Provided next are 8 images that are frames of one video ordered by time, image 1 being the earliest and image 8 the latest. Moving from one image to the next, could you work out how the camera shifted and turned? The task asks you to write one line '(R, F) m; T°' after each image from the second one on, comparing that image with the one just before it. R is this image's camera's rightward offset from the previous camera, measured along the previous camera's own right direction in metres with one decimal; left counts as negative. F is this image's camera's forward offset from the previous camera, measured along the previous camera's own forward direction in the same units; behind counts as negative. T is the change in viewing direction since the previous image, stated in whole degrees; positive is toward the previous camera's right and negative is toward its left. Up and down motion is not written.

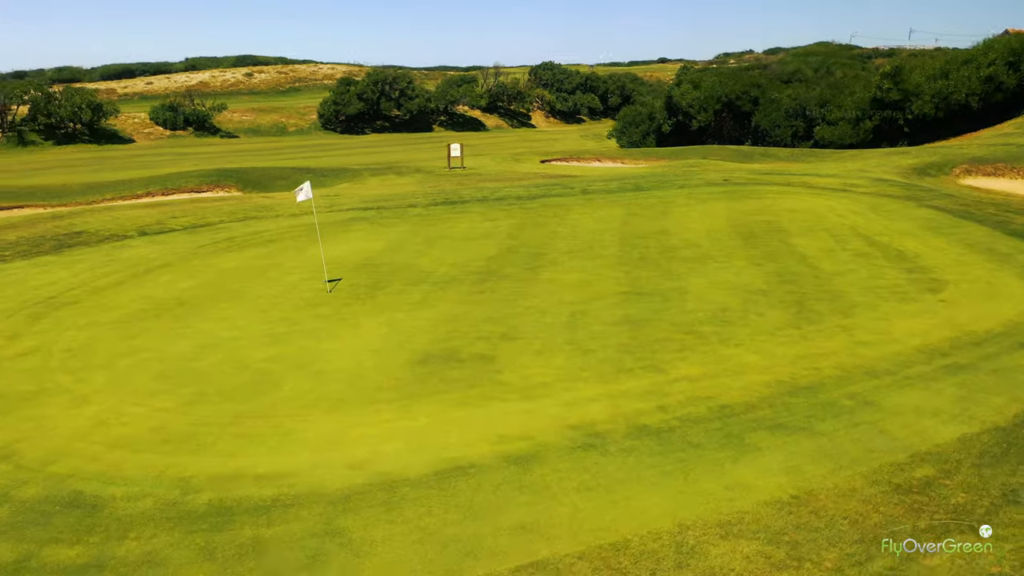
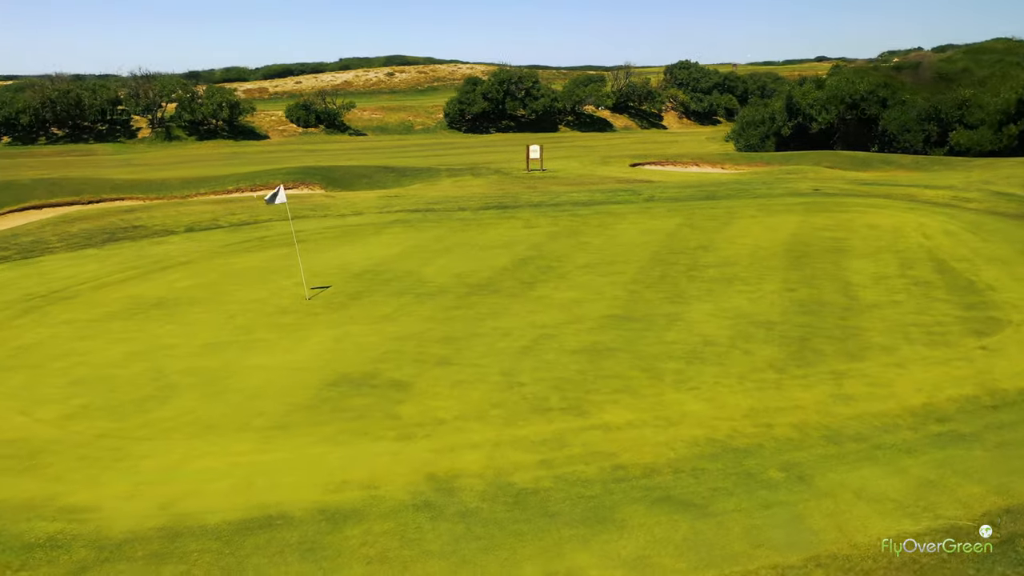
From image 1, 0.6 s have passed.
(+3.3, +1.8) m; -10°
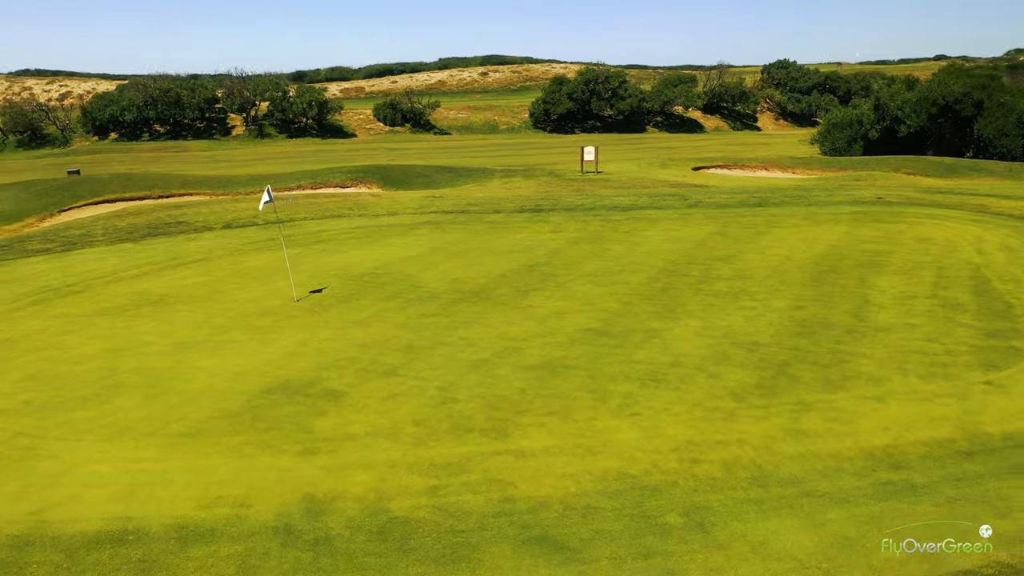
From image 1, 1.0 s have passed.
(+2.3, +0.8) m; -7°
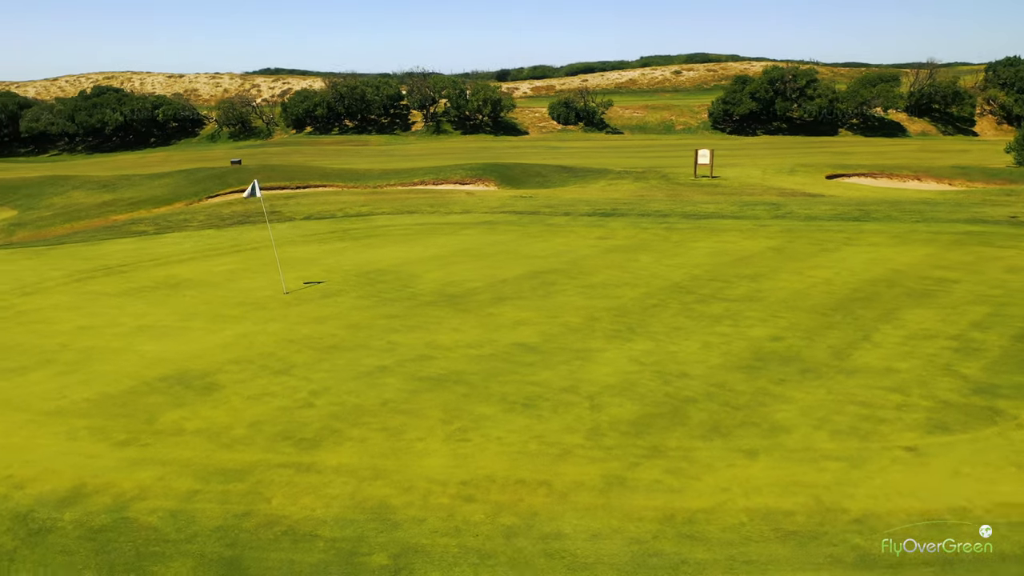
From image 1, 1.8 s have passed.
(+4.5, +1.3) m; -14°
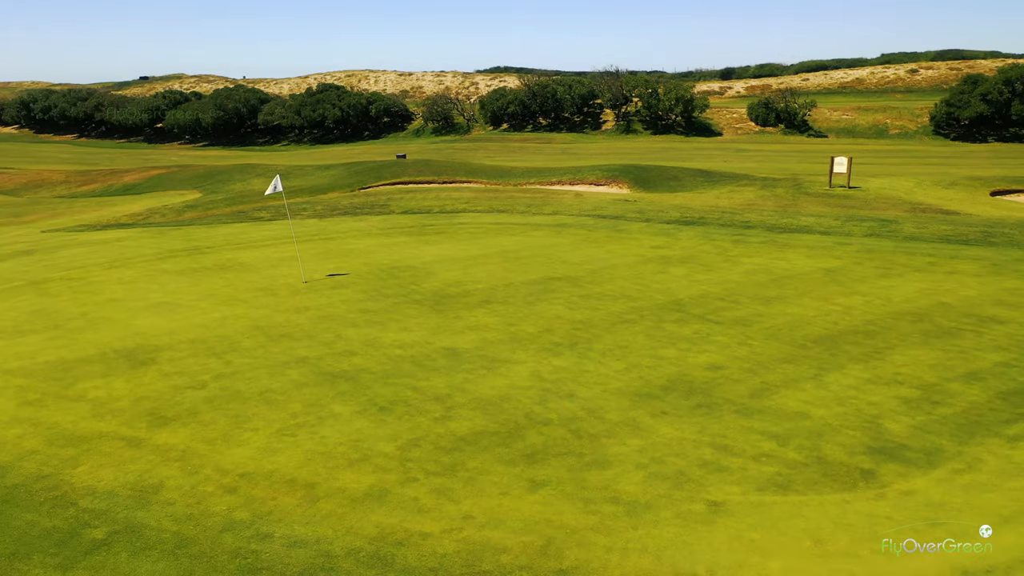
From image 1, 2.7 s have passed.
(+4.8, +0.8) m; -16°
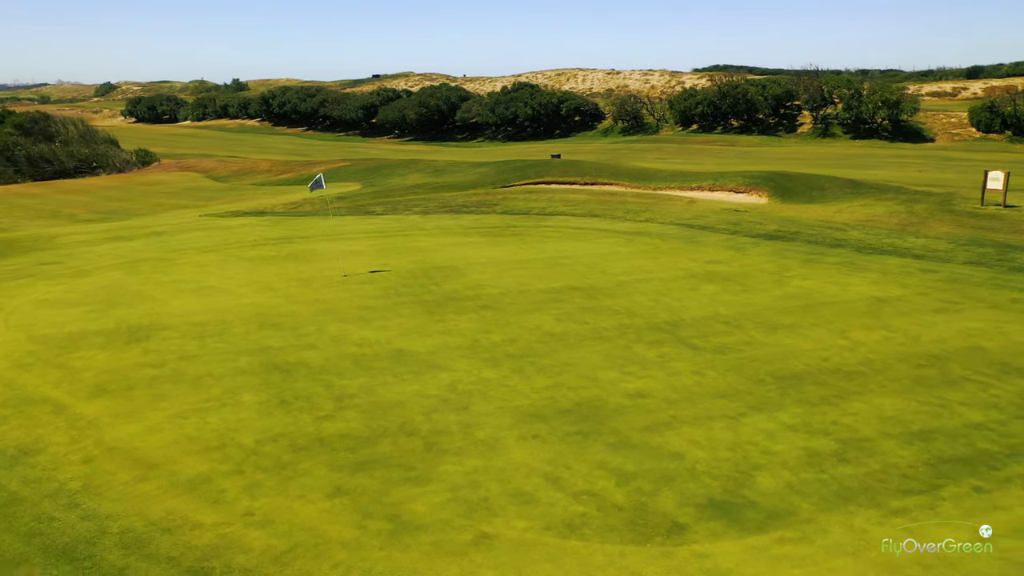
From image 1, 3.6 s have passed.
(+4.3, +0.7) m; -15°
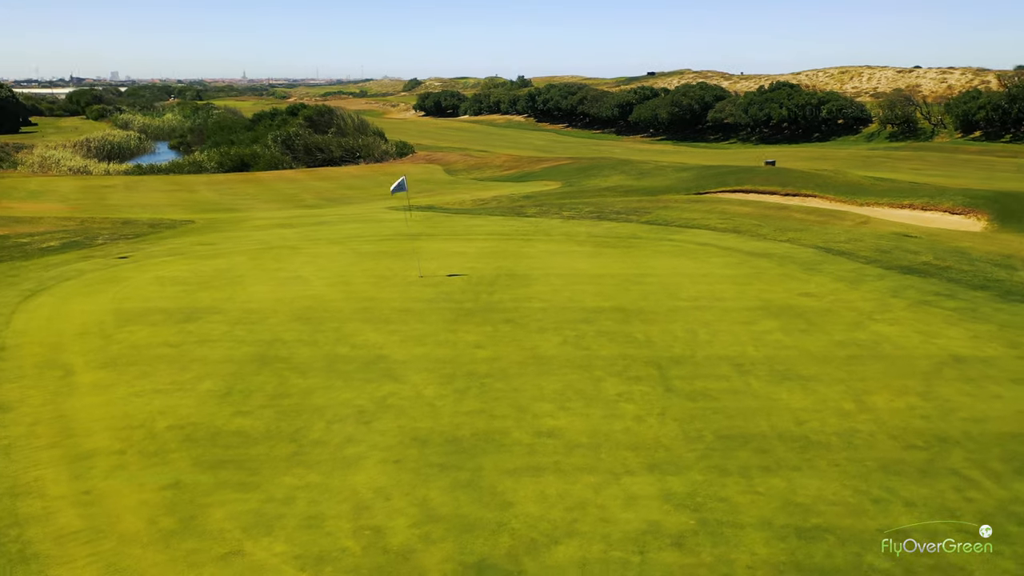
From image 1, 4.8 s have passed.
(+4.8, +1.2) m; -19°
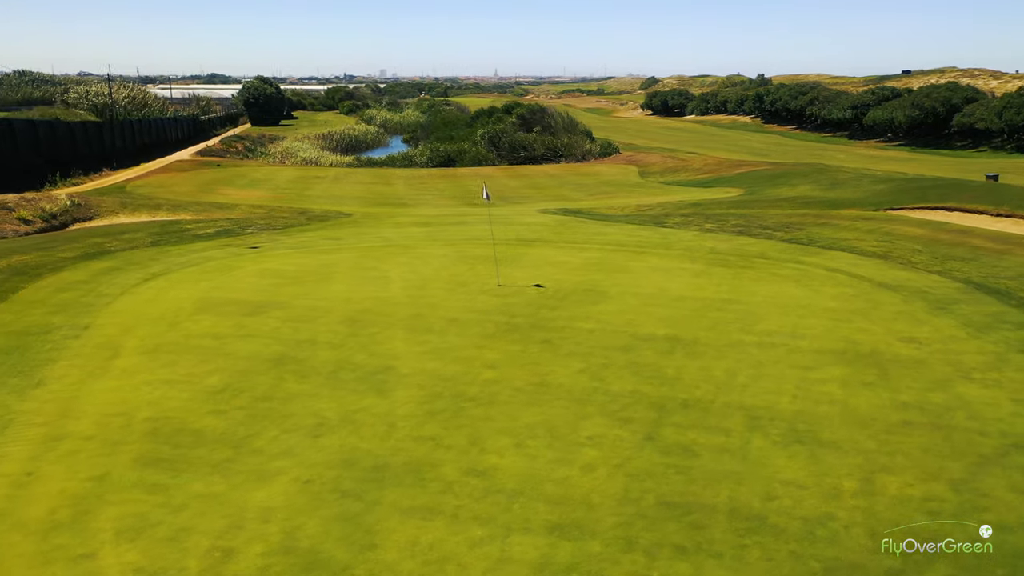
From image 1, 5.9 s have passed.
(+3.5, +1.3) m; -16°
